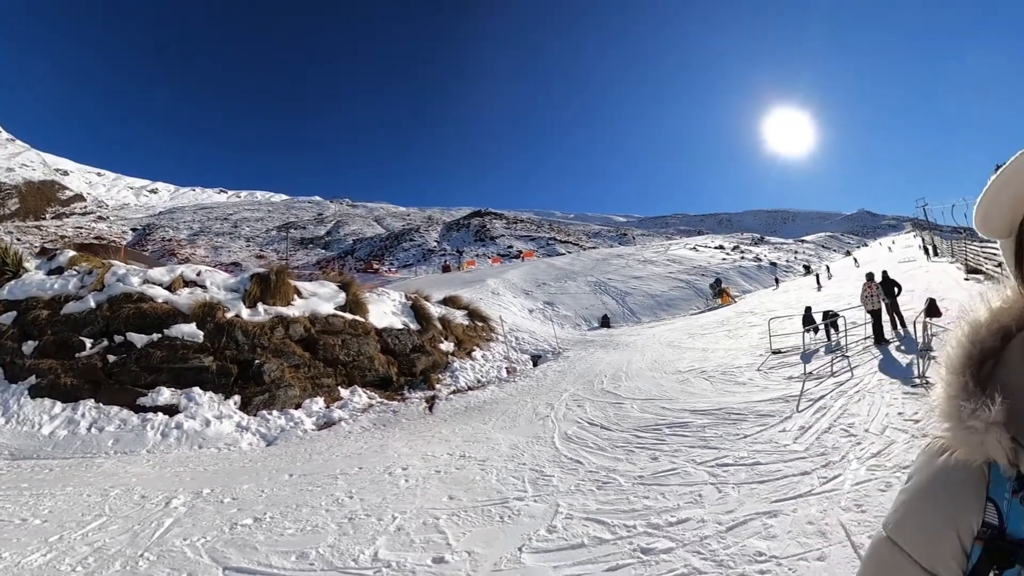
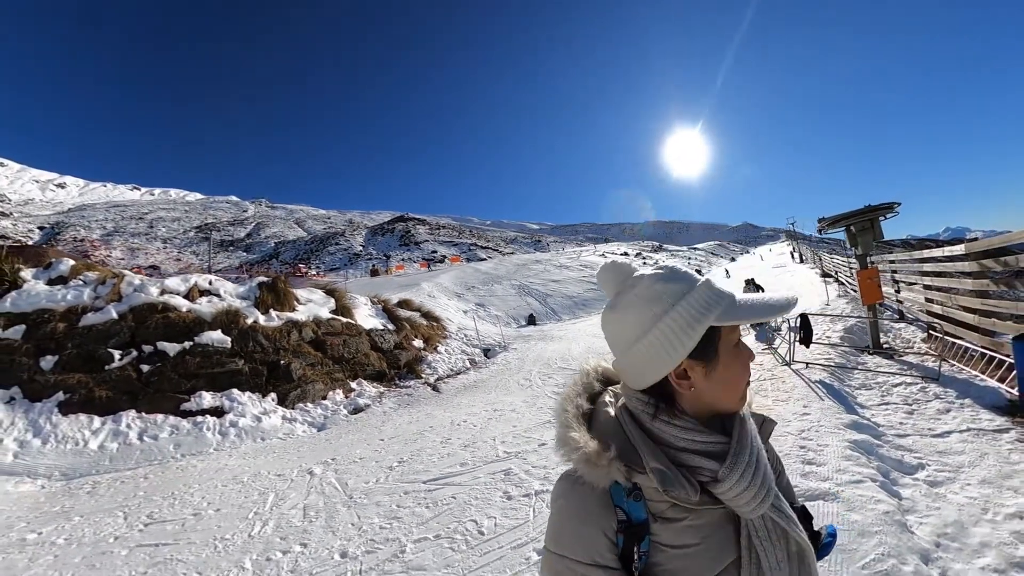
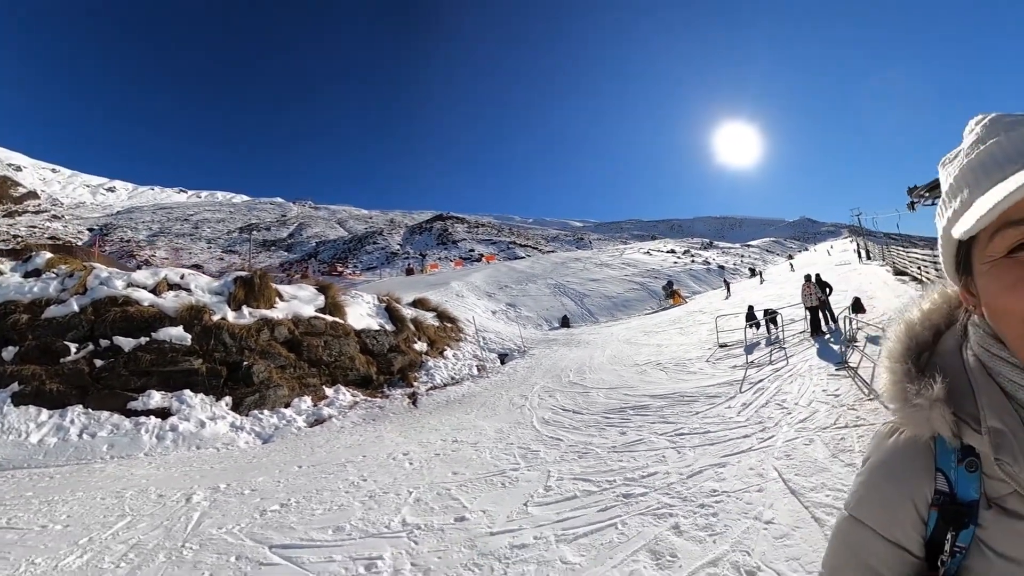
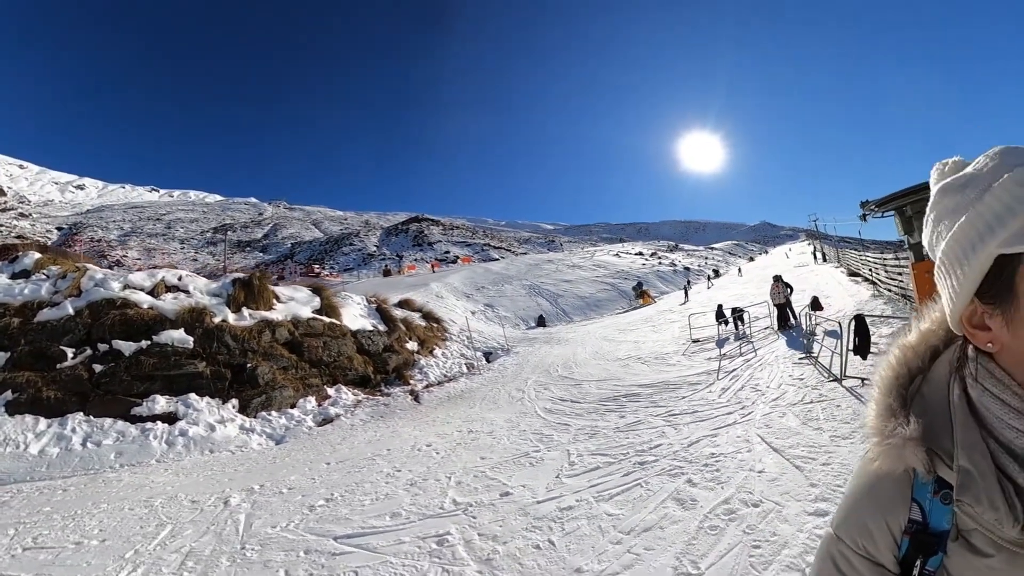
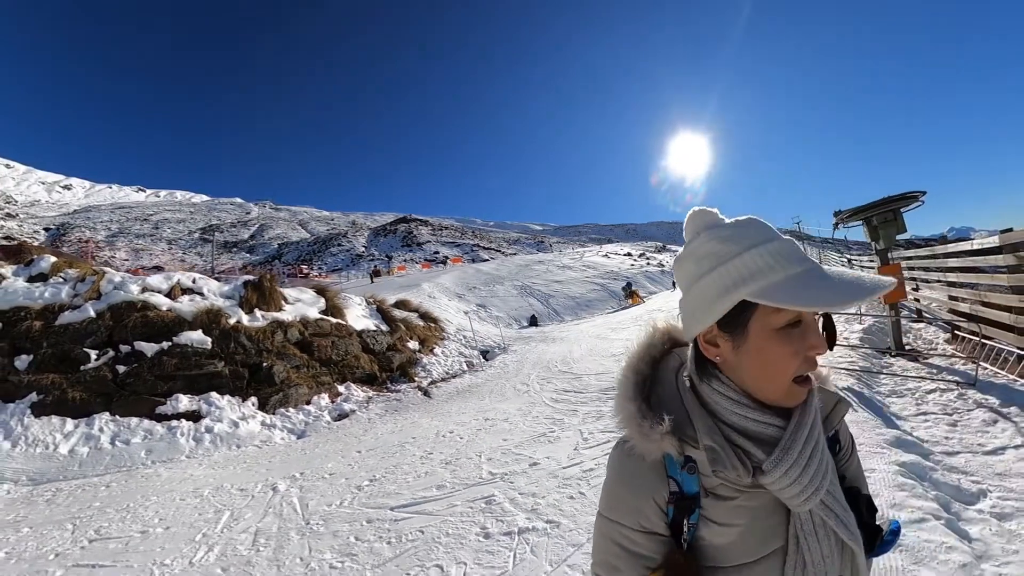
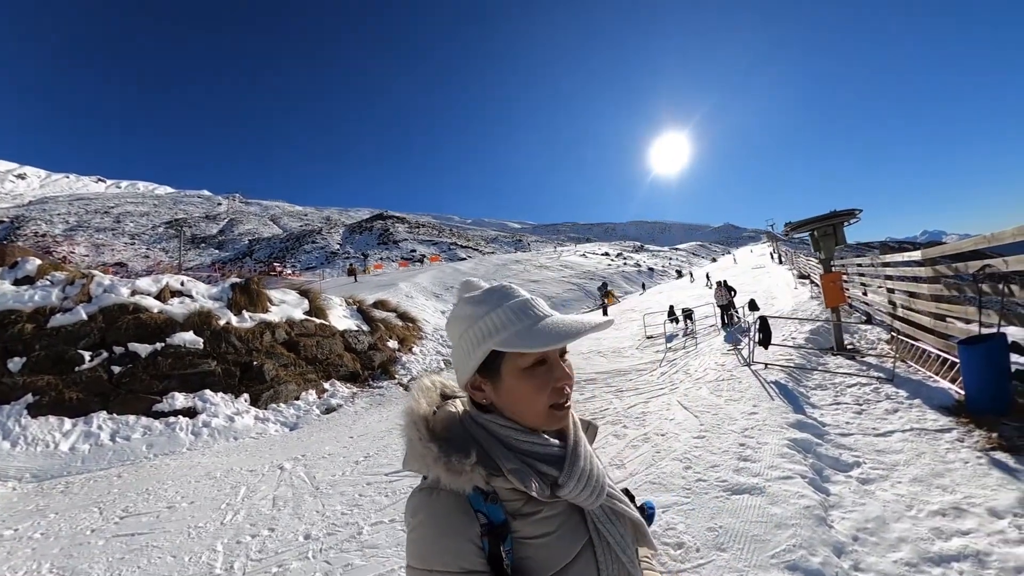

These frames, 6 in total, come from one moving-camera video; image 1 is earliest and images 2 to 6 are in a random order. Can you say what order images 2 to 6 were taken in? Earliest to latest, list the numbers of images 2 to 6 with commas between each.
3, 4, 5, 2, 6
